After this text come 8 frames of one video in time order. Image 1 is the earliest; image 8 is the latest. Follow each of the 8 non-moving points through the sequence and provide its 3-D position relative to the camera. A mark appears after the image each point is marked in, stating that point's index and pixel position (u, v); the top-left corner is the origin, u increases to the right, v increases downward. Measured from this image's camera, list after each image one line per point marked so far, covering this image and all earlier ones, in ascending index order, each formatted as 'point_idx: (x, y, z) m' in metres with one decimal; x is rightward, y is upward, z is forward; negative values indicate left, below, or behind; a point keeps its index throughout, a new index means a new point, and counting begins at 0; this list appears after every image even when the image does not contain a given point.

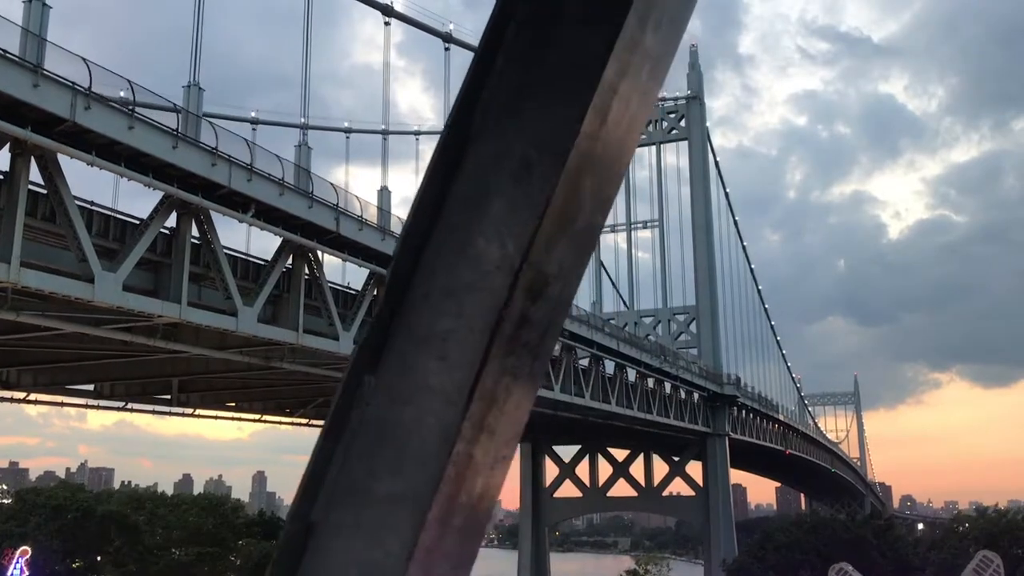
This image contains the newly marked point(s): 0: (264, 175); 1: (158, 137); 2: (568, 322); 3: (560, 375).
0: (-3.2, +1.4, +11.0) m
1: (-3.9, +1.7, +9.5) m
2: (+1.3, -0.8, +19.1) m
3: (+1.1, -2.0, +19.5) m
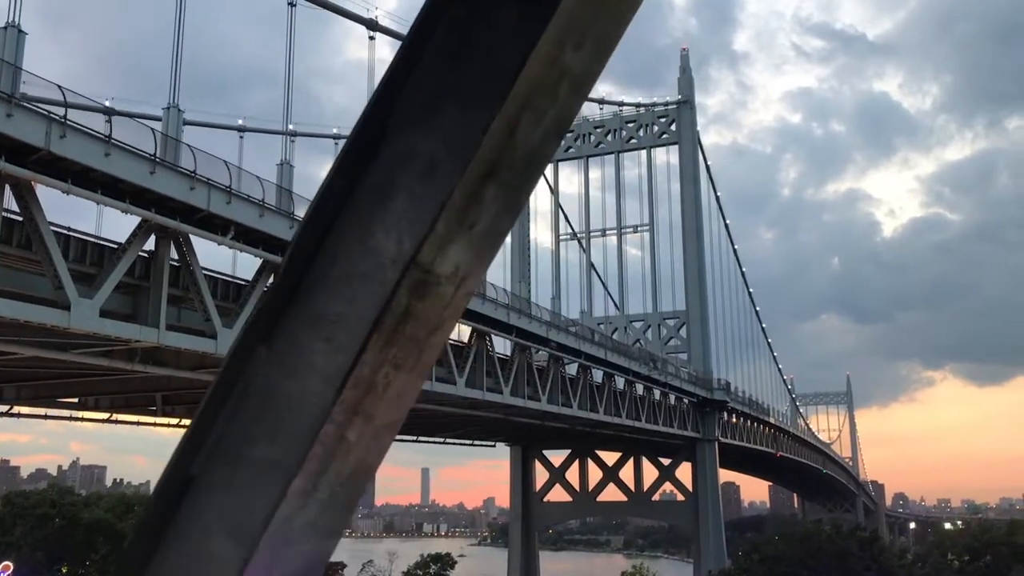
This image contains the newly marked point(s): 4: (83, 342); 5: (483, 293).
0: (-3.5, +1.1, +10.9) m
1: (-4.2, +1.4, +9.4) m
2: (+1.0, -1.0, +19.1) m
3: (+0.8, -2.3, +19.5) m
4: (-4.8, -0.6, +9.6) m
5: (-0.5, -0.1, +16.3) m
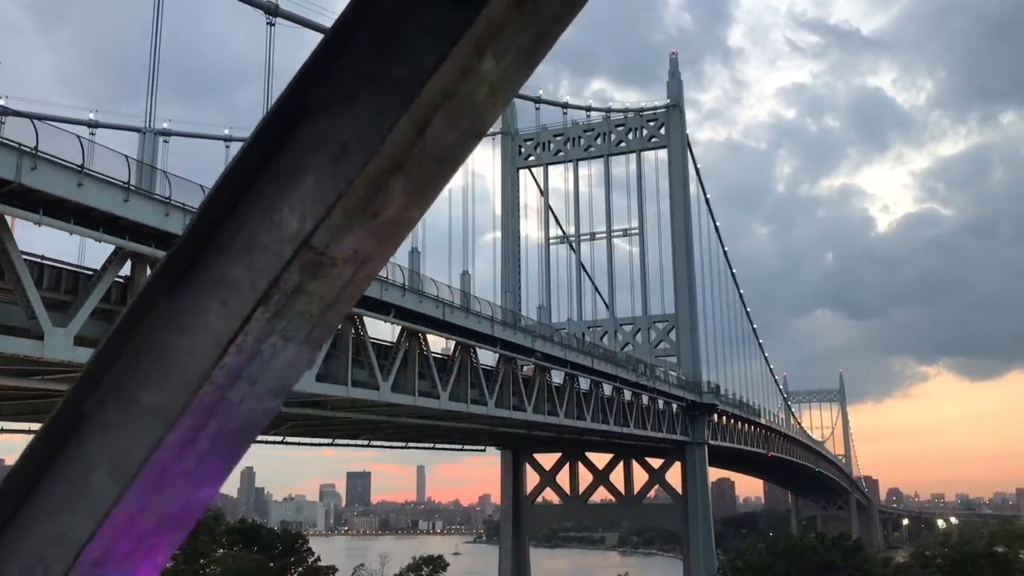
0: (-3.8, +0.8, +10.9) m
1: (-4.5, +1.1, +9.4) m
2: (+0.7, -1.2, +19.1) m
3: (+0.5, -2.5, +19.5) m
4: (-5.1, -0.9, +9.6) m
5: (-0.9, -0.4, +16.3) m
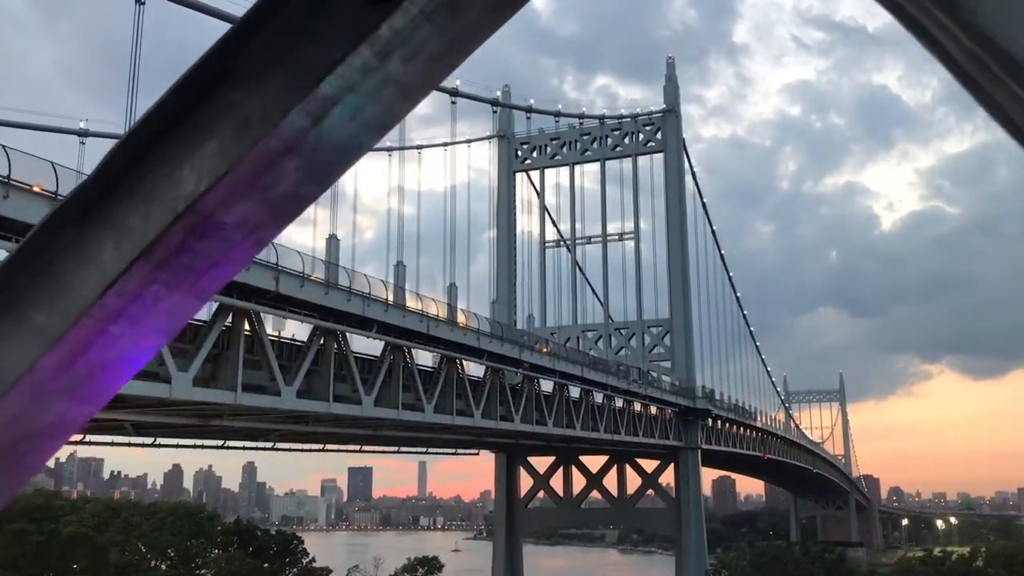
0: (-4.1, +0.6, +11.0) m
1: (-4.8, +0.8, +9.5) m
2: (+0.4, -1.5, +19.2) m
3: (+0.2, -2.7, +19.6) m
4: (-5.4, -1.2, +9.7) m
5: (-1.1, -0.6, +16.4) m
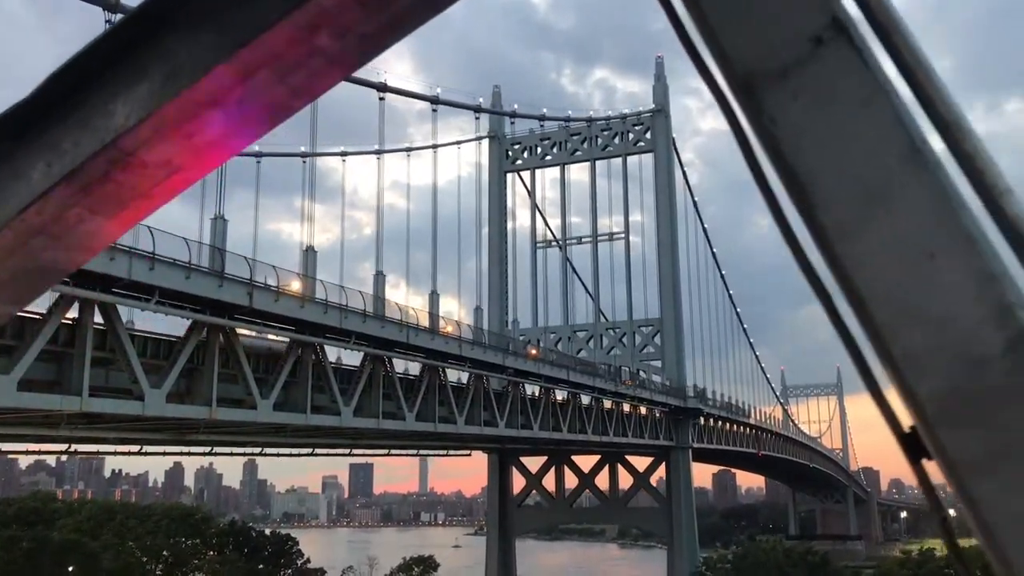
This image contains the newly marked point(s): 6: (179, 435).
0: (-4.5, +0.3, +11.1) m
1: (-5.2, +0.5, +9.6) m
2: (0.0, -1.6, +19.3) m
3: (-0.2, -2.8, +19.7) m
4: (-5.8, -1.4, +9.8) m
5: (-1.5, -0.8, +16.5) m
6: (-5.0, -2.2, +12.6) m
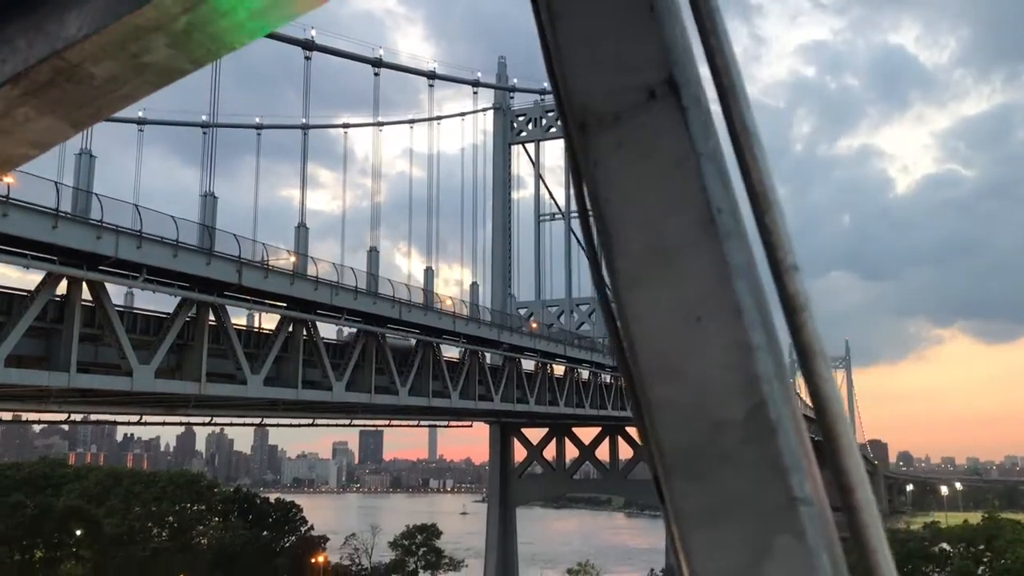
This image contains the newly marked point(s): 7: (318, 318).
0: (-4.7, +0.6, +11.2) m
1: (-5.4, +0.8, +9.7) m
2: (-0.1, -1.0, +19.4) m
3: (-0.3, -2.3, +19.8) m
4: (-6.1, -1.2, +9.9) m
5: (-1.6, -0.3, +16.6) m
6: (-5.2, -1.8, +12.8) m
7: (-3.2, -0.5, +13.9) m
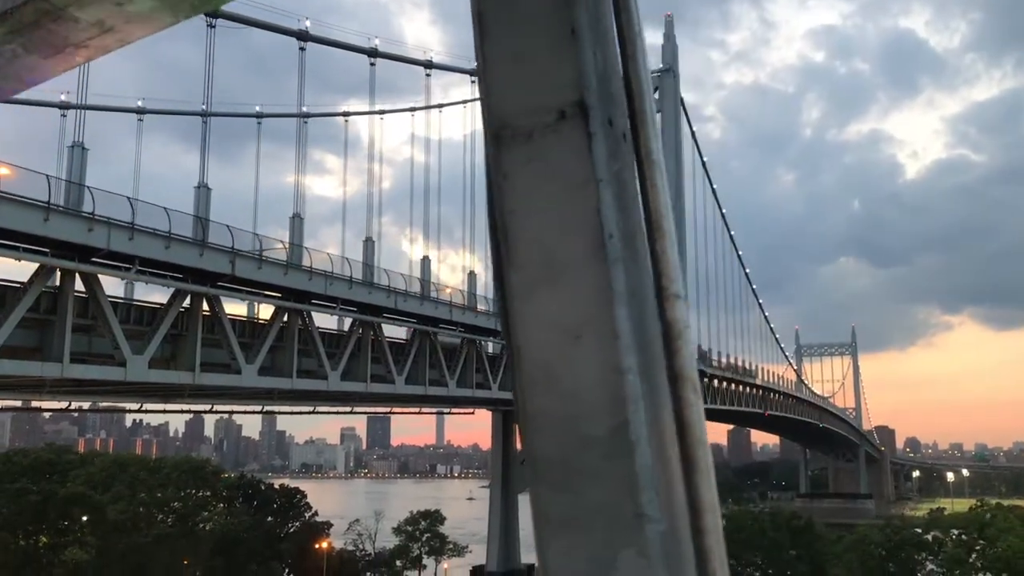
0: (-4.8, +0.7, +11.3) m
1: (-5.6, +0.9, +9.8) m
2: (-0.1, -0.8, +19.4) m
3: (-0.3, -2.0, +19.9) m
4: (-6.2, -1.1, +10.1) m
5: (-1.7, -0.1, +16.6) m
6: (-5.3, -1.7, +13.0) m
7: (-3.3, -0.3, +14.0) m
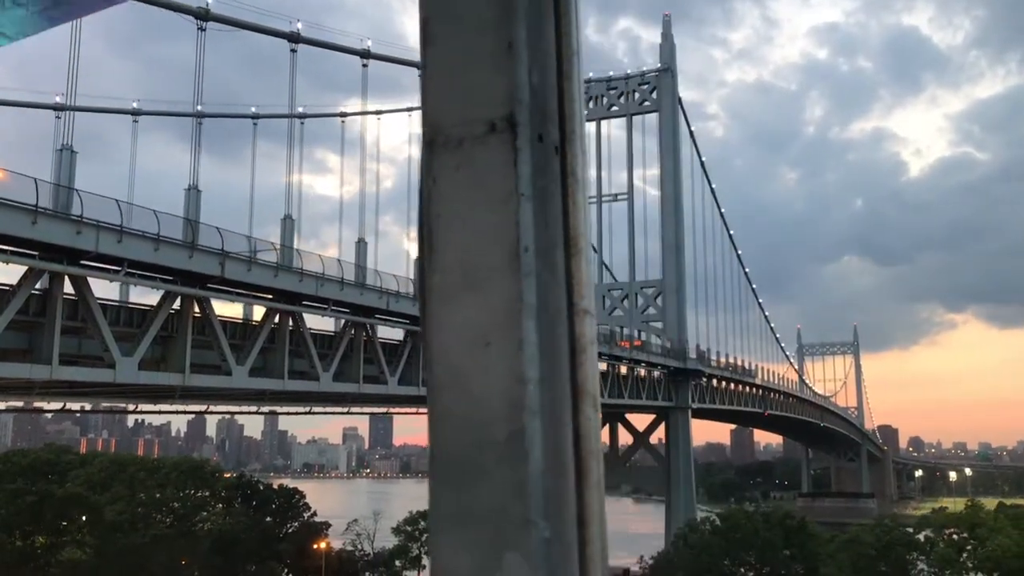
0: (-5.0, +0.7, +11.3) m
1: (-5.7, +0.8, +9.8) m
2: (-0.2, -0.8, +19.5) m
3: (-0.4, -2.0, +19.9) m
4: (-6.4, -1.1, +10.1) m
5: (-1.9, -0.1, +16.7) m
6: (-5.5, -1.7, +13.0) m
7: (-3.4, -0.4, +14.0) m
